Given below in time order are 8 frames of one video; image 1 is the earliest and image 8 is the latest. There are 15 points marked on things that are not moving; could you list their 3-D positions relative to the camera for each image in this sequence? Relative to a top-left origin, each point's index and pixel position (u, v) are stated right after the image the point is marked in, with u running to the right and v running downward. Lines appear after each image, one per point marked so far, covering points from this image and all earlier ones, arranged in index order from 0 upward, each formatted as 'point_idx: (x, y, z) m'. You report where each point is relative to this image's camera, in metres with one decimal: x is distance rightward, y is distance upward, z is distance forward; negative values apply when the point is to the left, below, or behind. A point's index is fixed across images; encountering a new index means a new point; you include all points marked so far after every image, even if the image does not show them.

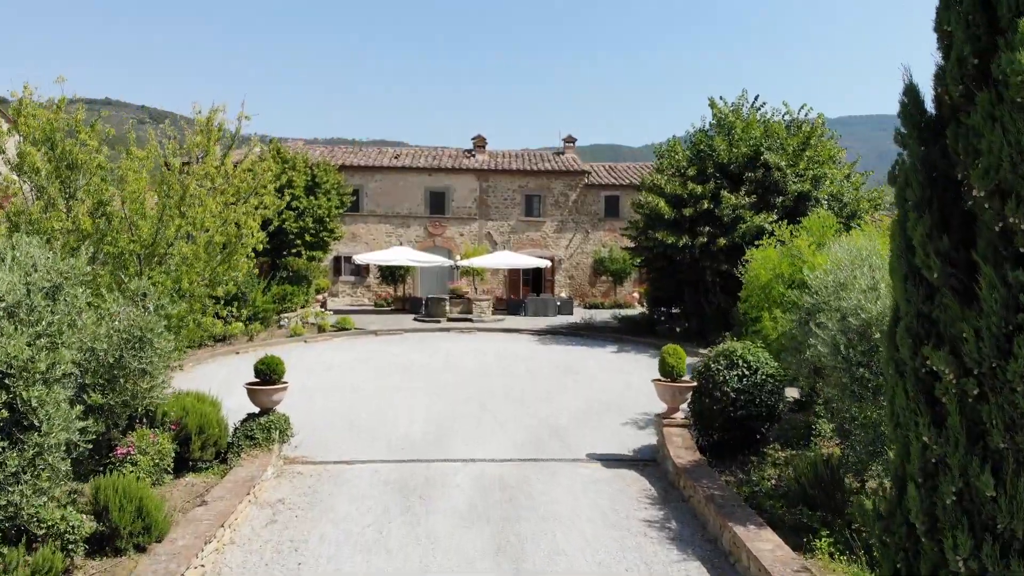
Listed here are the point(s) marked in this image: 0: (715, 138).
0: (+5.0, +3.7, +16.9) m
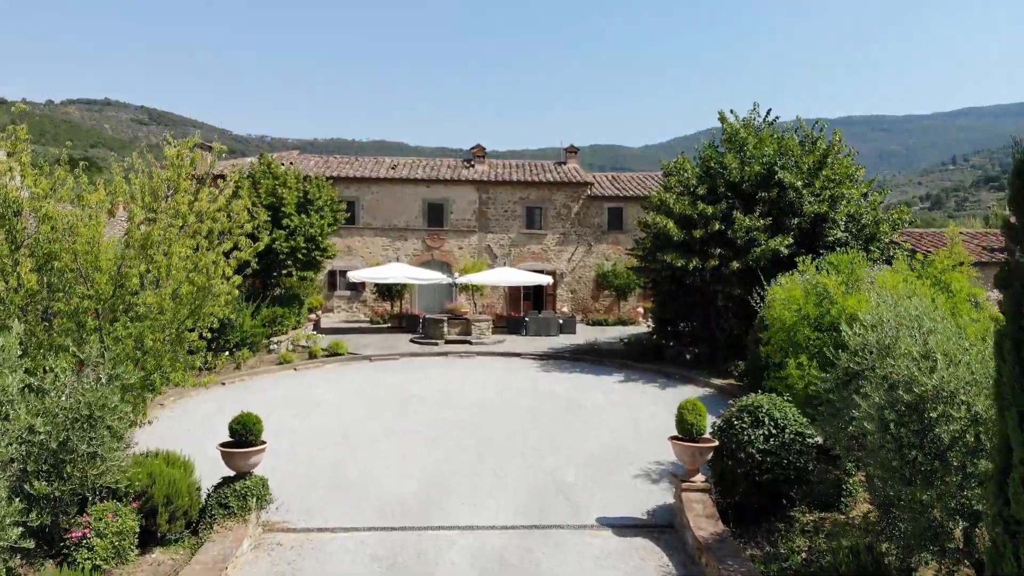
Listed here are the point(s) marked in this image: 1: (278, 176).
0: (+5.0, +3.1, +16.1) m
1: (-6.4, +3.0, +18.7) m
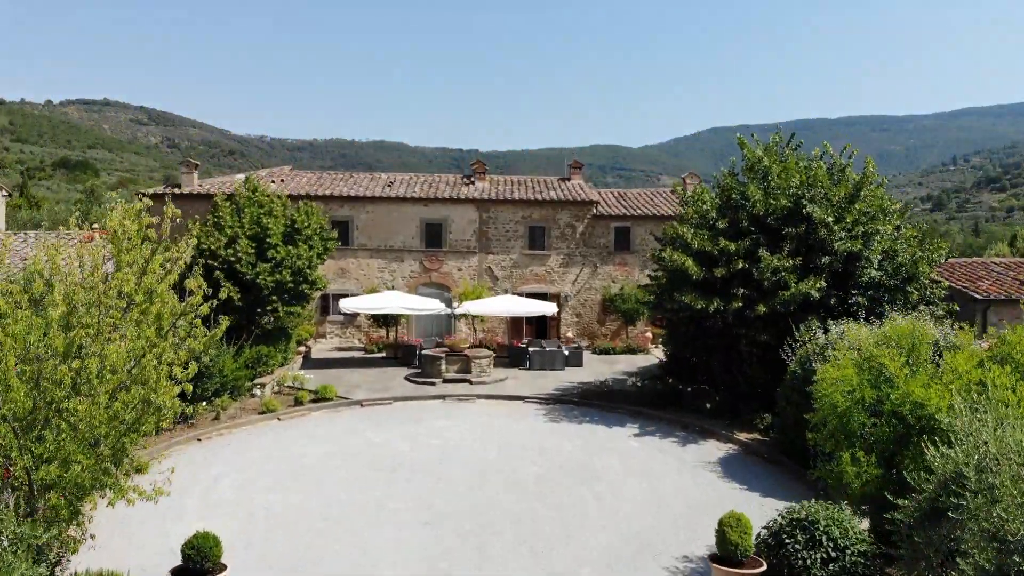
0: (+5.1, +2.2, +14.8) m
1: (-6.4, +2.1, +17.4) m
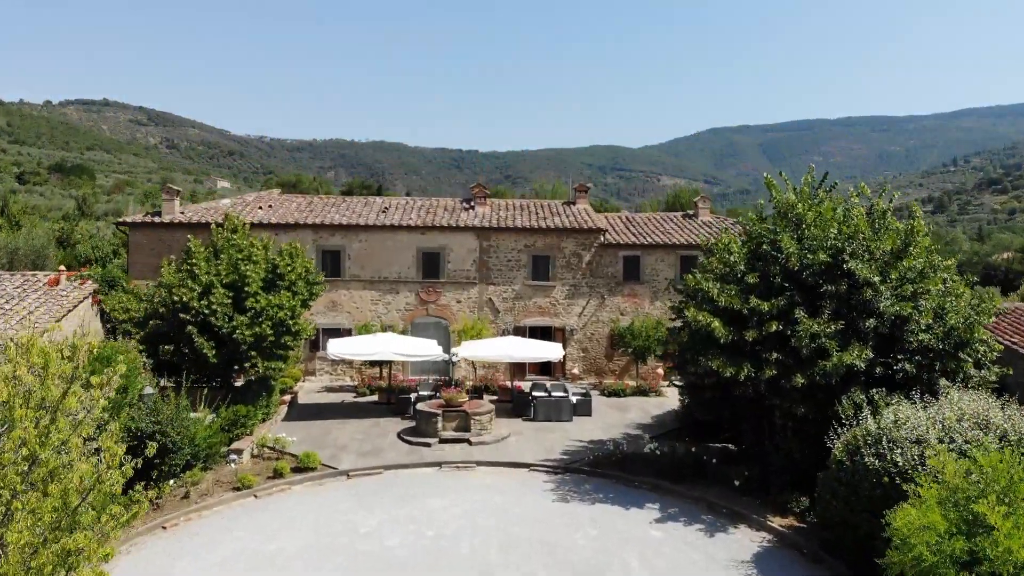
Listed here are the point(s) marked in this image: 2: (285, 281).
0: (+5.2, +1.0, +13.2) m
1: (-6.3, +0.9, +15.9) m
2: (-5.4, +0.2, +16.0) m
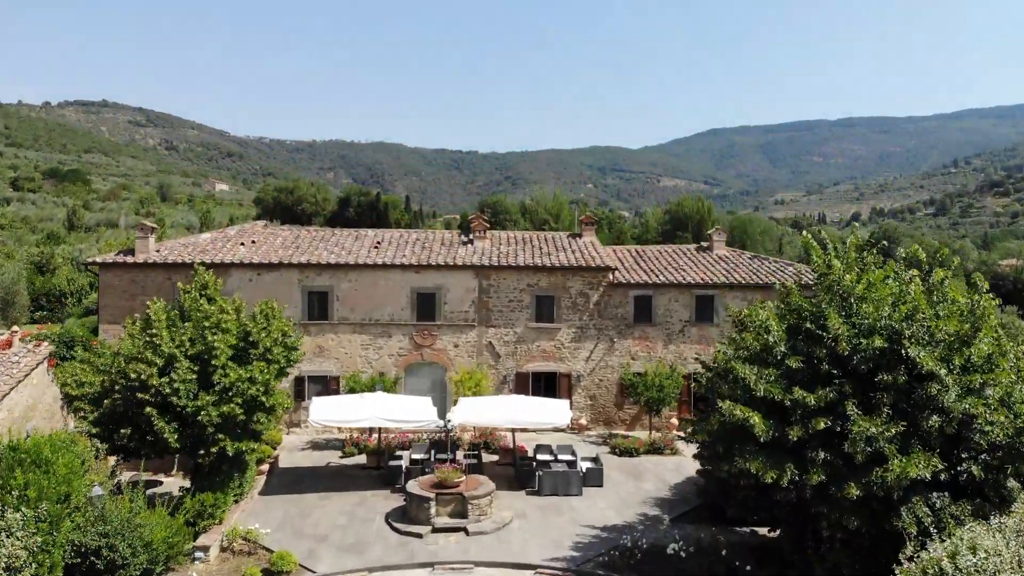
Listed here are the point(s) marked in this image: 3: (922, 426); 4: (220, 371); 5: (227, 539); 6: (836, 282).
0: (+5.3, -0.4, +11.4) m
1: (-6.2, -0.5, +14.1) m
2: (-5.3, -1.3, +14.2) m
3: (+6.4, -2.2, +10.6) m
4: (-5.7, -1.7, +13.5) m
5: (-5.5, -5.0, +13.3) m
6: (+5.6, +0.1, +11.9) m
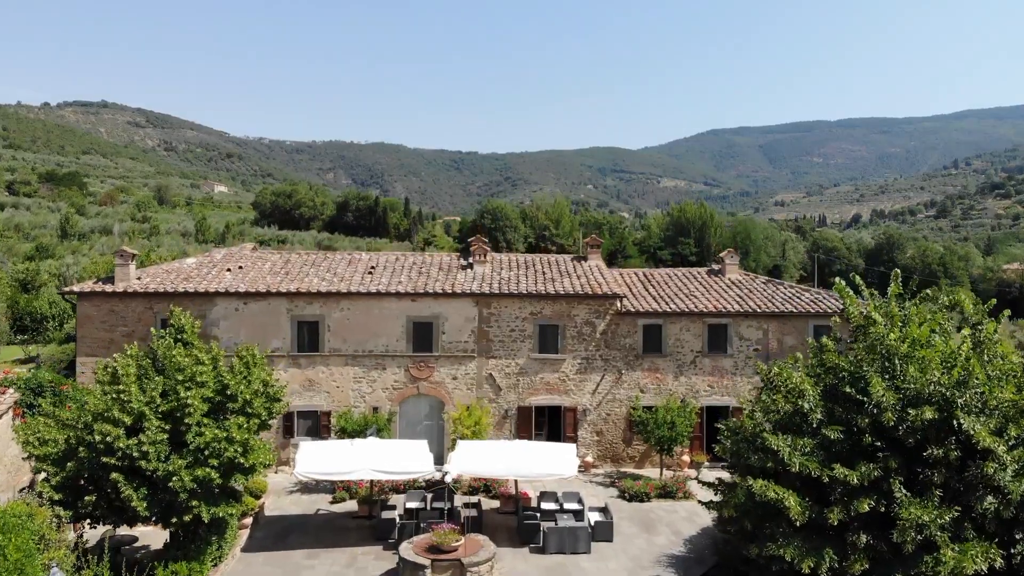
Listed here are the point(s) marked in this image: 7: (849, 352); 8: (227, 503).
0: (+5.3, -1.3, +10.2) m
1: (-6.2, -1.4, +12.8) m
2: (-5.2, -2.2, +13.0) m
3: (+6.5, -3.1, +9.4) m
4: (-5.6, -2.6, +12.2) m
5: (-5.5, -5.9, +12.0) m
6: (+5.7, -0.8, +10.6) m
7: (+5.4, -0.9, +11.2) m
8: (-5.3, -4.0, +12.8) m
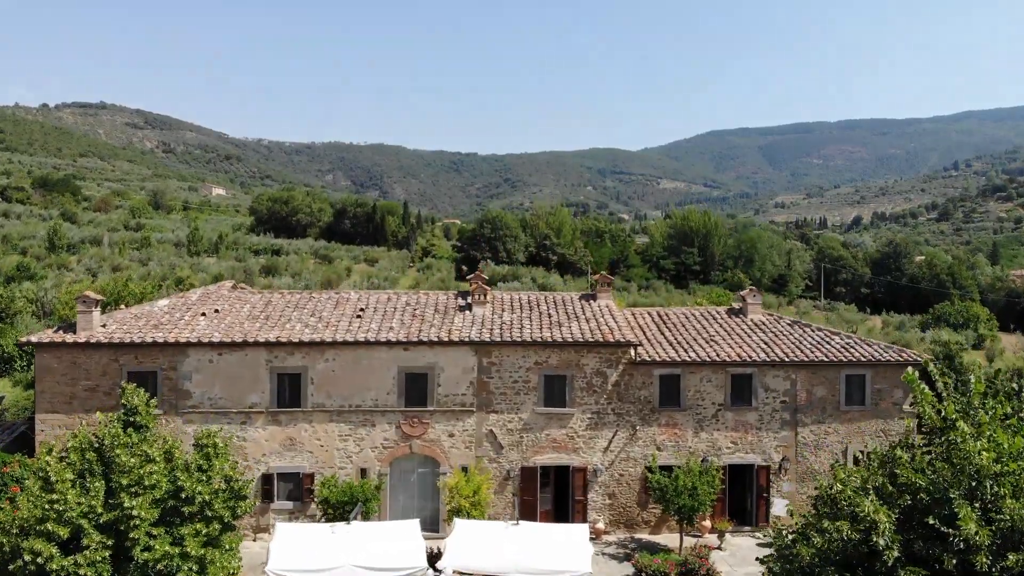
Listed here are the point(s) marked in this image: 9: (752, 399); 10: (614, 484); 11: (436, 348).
0: (+5.4, -2.7, +8.2) m
1: (-6.1, -2.8, +10.8) m
2: (-5.1, -3.5, +11.0) m
3: (+6.6, -4.4, +7.4) m
4: (-5.6, -3.9, +10.2) m
5: (-5.4, -7.2, +10.0) m
6: (+5.8, -2.1, +8.6) m
7: (+5.5, -2.2, +9.2) m
8: (-5.2, -5.3, +10.8) m
9: (+7.0, -3.3, +20.0) m
10: (+2.9, -5.6, +19.7) m
11: (-2.1, -1.7, +19.3) m
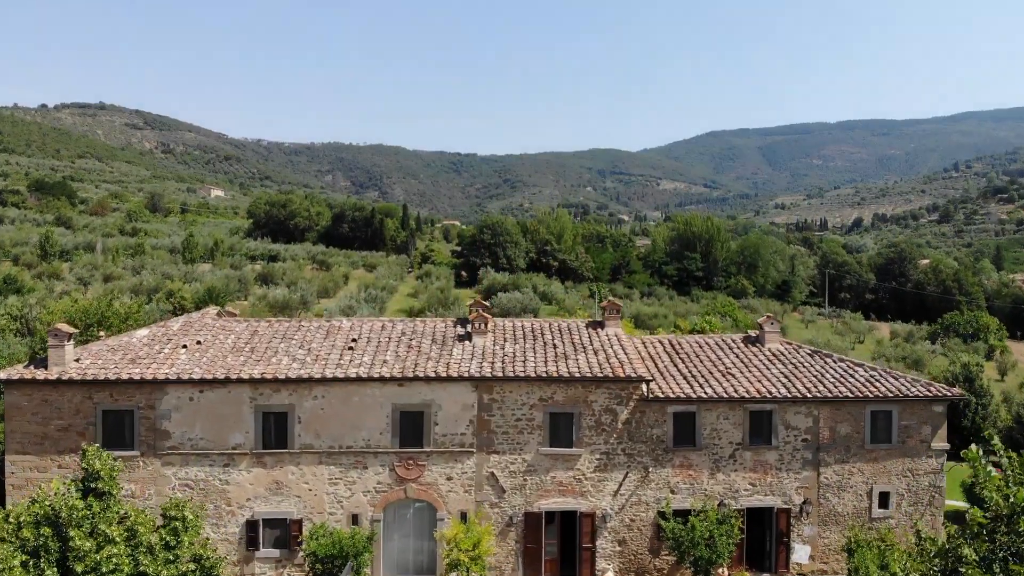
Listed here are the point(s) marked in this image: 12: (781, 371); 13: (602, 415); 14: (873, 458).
0: (+5.5, -3.5, +6.9) m
1: (-6.0, -3.6, +9.5) m
2: (-5.1, -4.4, +9.7) m
3: (+6.7, -5.3, +6.1) m
4: (-5.5, -4.7, +8.9) m
5: (-5.3, -8.0, +8.7) m
6: (+5.9, -3.0, +7.3) m
7: (+5.6, -3.0, +7.9) m
8: (-5.1, -6.1, +9.5) m
9: (+7.1, -4.1, +18.7) m
10: (+3.0, -6.4, +18.4) m
11: (-2.1, -2.5, +17.9) m
12: (+7.7, -2.4, +19.5) m
13: (+2.4, -3.4, +18.3) m
14: (+10.0, -4.7, +19.0) m
